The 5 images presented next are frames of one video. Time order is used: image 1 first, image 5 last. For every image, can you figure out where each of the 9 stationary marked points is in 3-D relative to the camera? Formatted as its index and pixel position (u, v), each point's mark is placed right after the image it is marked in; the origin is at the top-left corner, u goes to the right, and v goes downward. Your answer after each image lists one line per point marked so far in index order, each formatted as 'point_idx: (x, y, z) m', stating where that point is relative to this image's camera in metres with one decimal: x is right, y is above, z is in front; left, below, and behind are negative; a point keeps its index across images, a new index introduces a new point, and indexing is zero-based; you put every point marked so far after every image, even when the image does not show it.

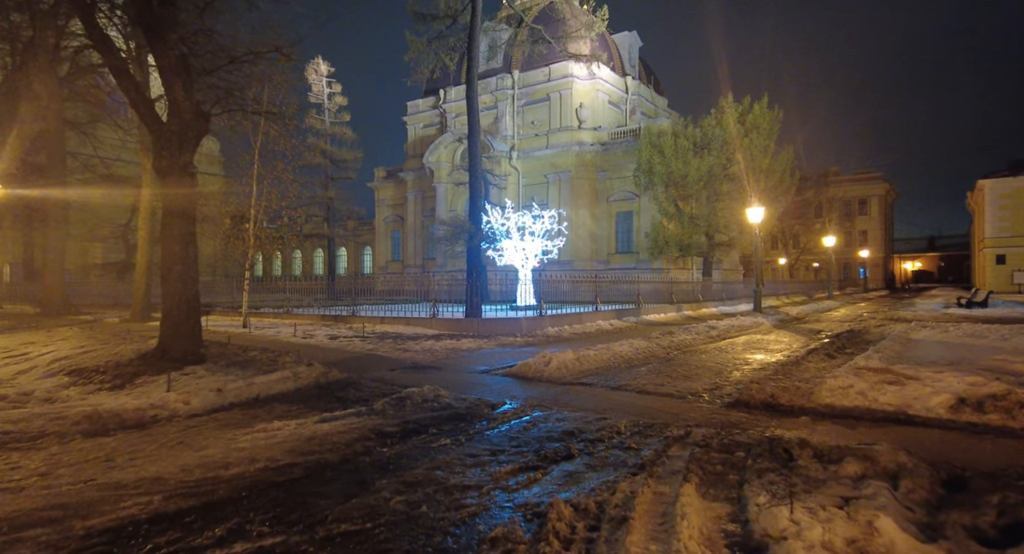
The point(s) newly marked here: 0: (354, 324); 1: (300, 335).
0: (-4.4, -1.3, +16.0) m
1: (-5.1, -1.4, +13.8) m
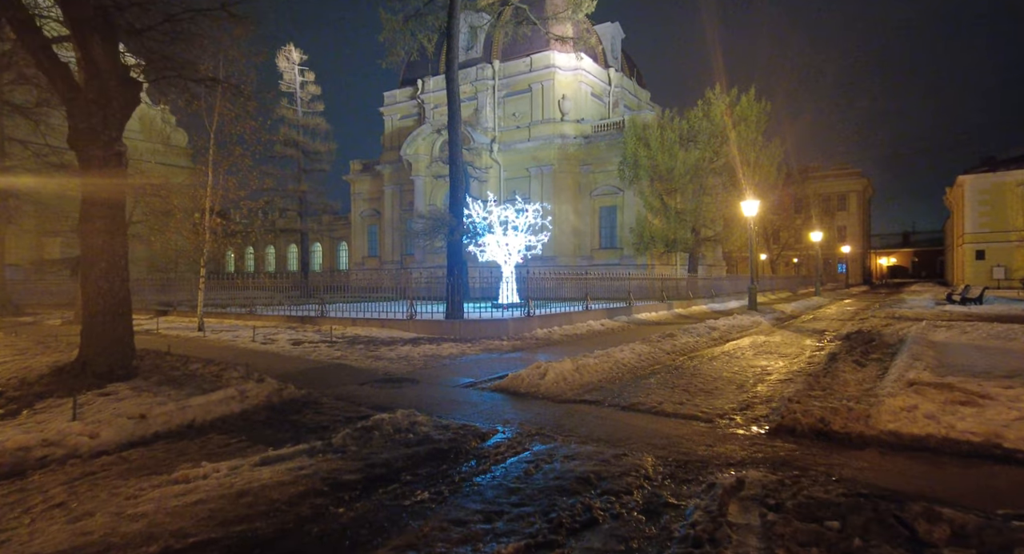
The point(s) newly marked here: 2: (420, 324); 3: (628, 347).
0: (-4.8, -1.3, +14.6) m
1: (-5.4, -1.3, +12.3) m
2: (-2.2, -1.1, +13.6) m
3: (+2.2, -1.3, +10.8) m
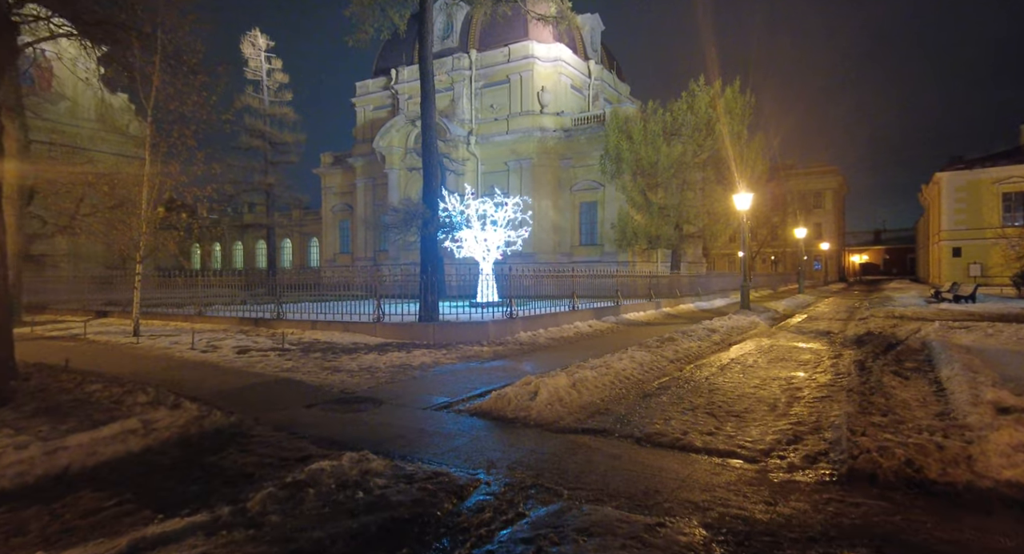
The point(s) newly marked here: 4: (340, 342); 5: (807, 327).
0: (-5.3, -1.2, +13.0) m
1: (-5.8, -1.3, +10.7) m
2: (-2.6, -1.1, +12.1) m
3: (+1.9, -1.3, +9.4) m
4: (-3.4, -1.3, +11.2) m
5: (+8.1, -1.4, +15.7) m
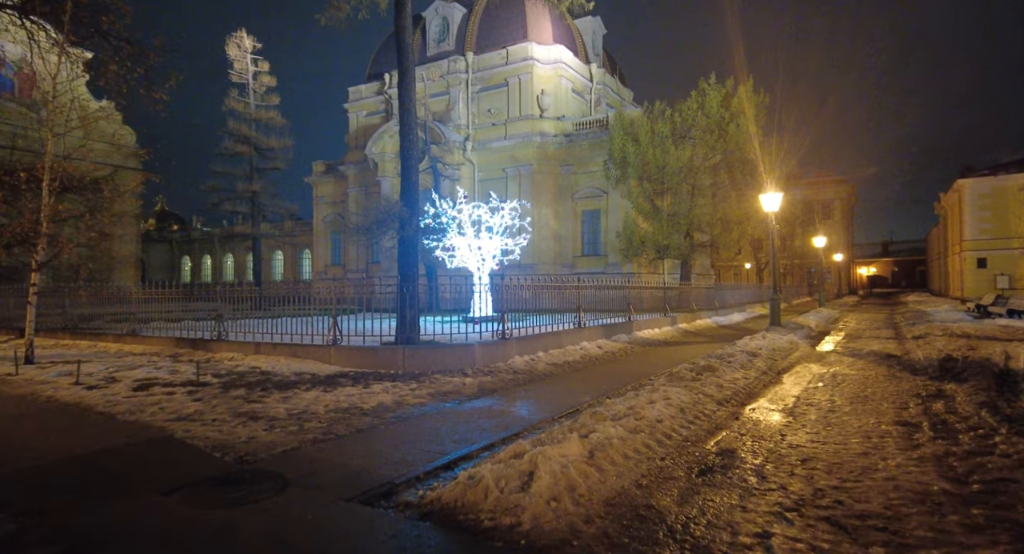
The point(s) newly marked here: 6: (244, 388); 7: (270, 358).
0: (-5.4, -1.4, +10.5) m
1: (-5.9, -1.4, +8.2) m
2: (-2.8, -1.3, +9.6) m
3: (+1.8, -1.4, +6.9) m
4: (-3.5, -1.4, +8.7) m
5: (+8.0, -1.6, +13.2) m
6: (-3.6, -1.5, +7.7) m
7: (-4.2, -1.4, +10.1) m
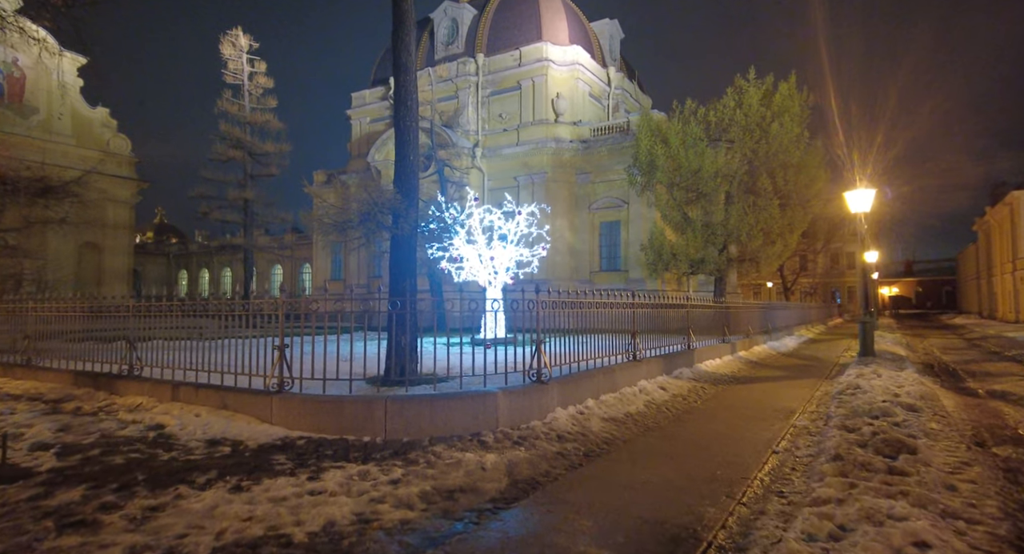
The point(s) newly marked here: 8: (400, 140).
0: (-4.9, -1.5, +7.0) m
1: (-5.4, -1.5, +4.7) m
2: (-2.3, -1.4, +6.1) m
3: (+2.2, -1.4, +3.4) m
4: (-3.0, -1.5, +5.3) m
5: (+8.5, -1.9, +9.7) m
6: (-3.2, -1.5, +4.3) m
7: (-3.7, -1.5, +6.7) m
8: (-2.0, +2.5, +10.8) m
